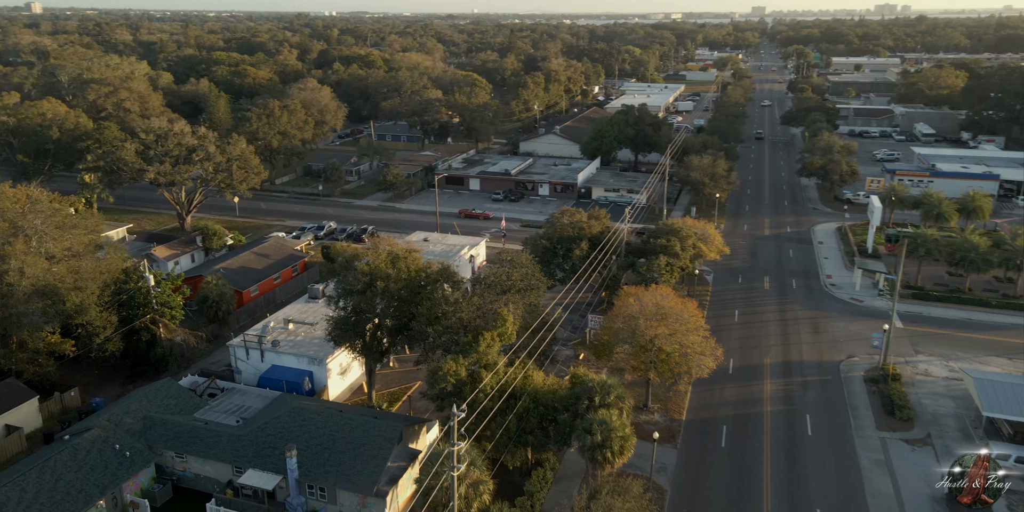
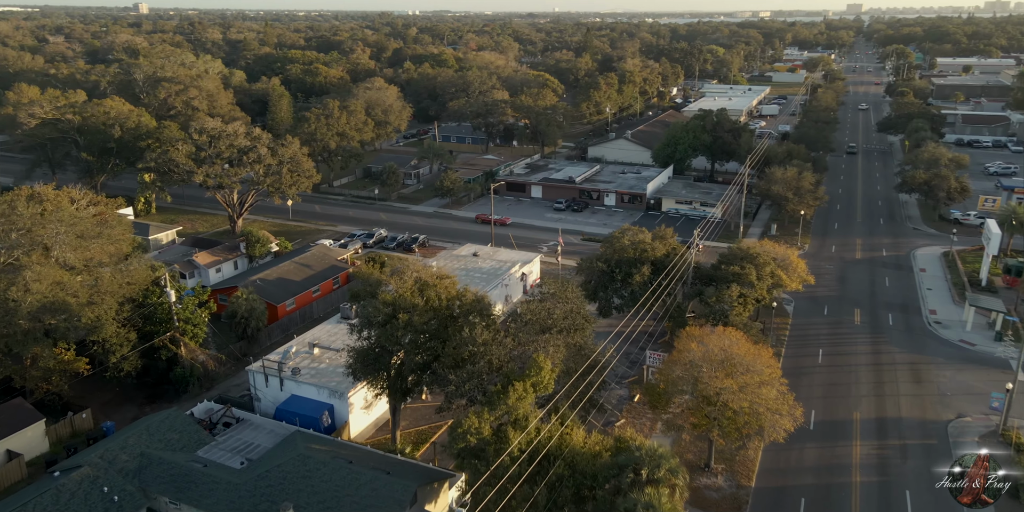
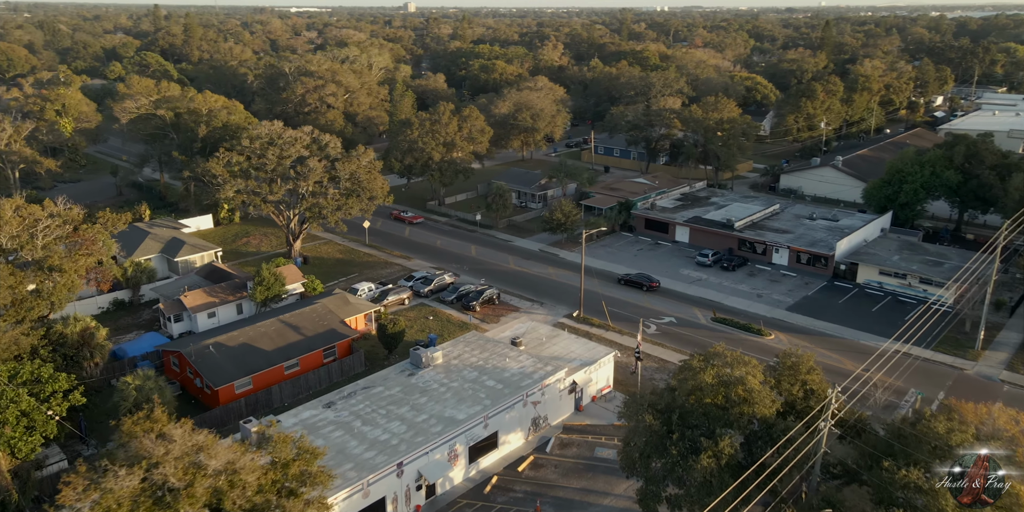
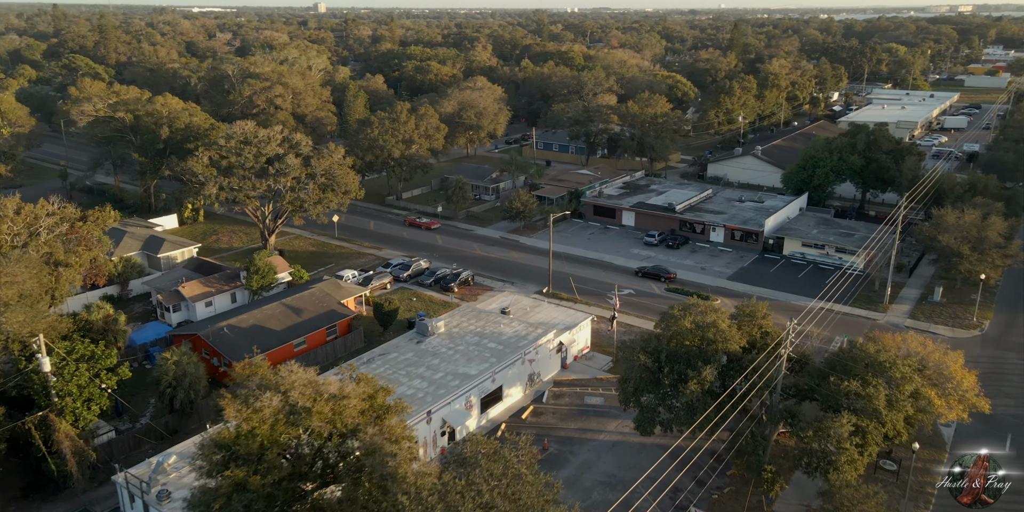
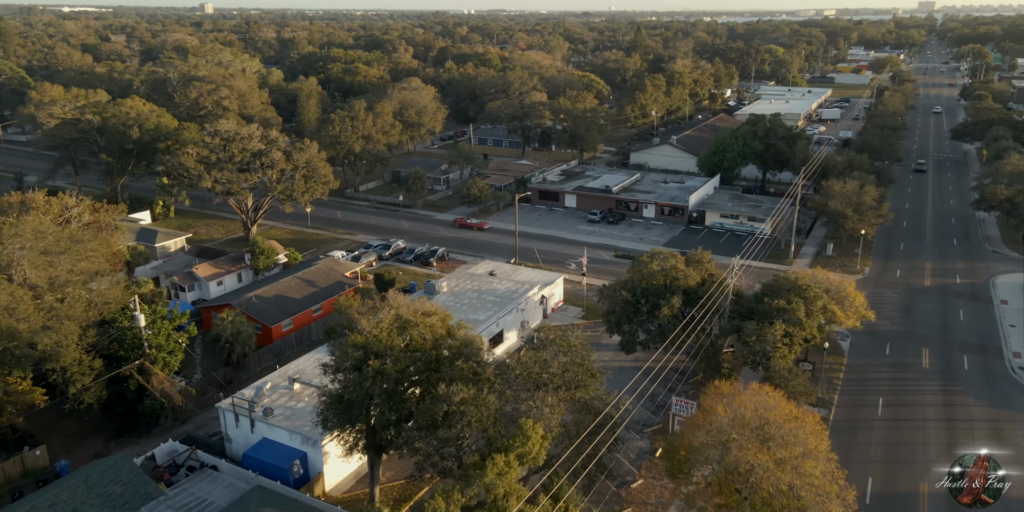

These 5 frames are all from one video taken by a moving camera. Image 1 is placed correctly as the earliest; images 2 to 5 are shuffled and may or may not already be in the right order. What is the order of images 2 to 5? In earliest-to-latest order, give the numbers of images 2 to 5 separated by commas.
2, 5, 4, 3
